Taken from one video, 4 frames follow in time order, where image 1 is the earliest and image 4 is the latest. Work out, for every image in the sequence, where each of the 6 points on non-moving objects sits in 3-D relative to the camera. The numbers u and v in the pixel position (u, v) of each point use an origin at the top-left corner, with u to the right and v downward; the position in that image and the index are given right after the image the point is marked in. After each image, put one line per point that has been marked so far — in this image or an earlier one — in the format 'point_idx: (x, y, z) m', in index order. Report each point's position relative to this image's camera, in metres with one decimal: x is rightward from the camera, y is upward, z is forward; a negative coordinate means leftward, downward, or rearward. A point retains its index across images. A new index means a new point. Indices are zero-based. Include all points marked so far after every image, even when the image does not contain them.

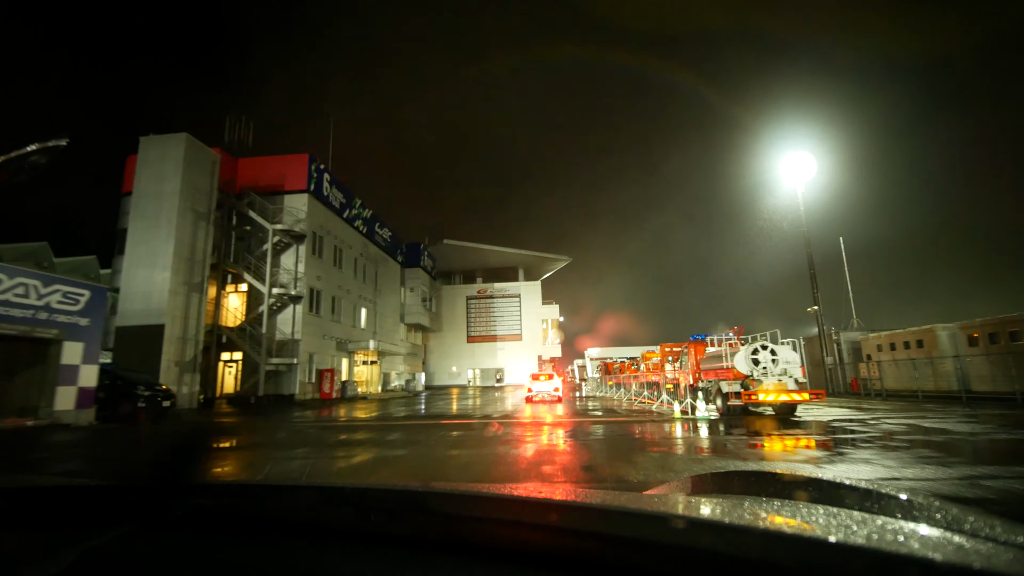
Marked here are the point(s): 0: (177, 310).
0: (-11.7, -0.7, +19.0) m
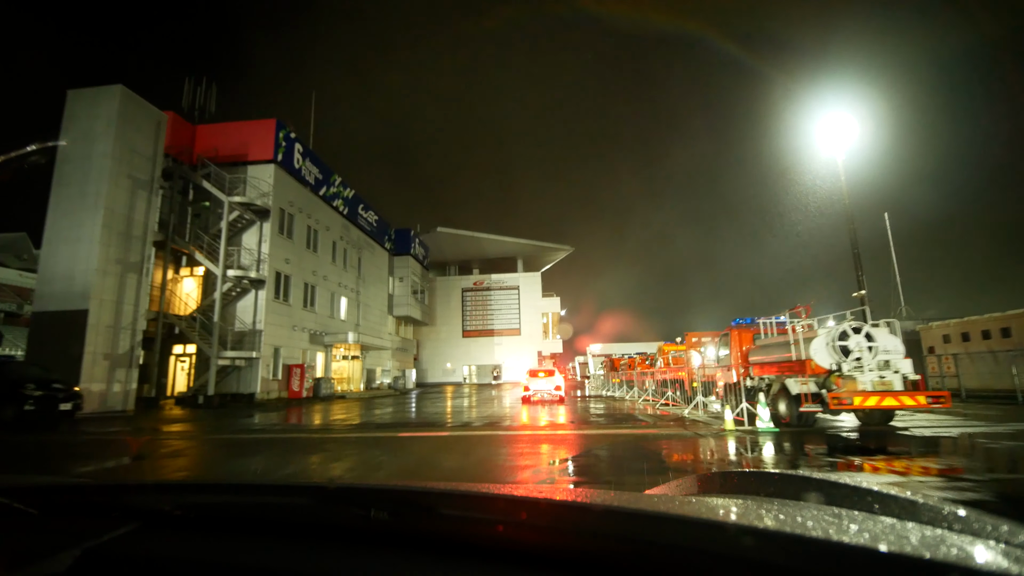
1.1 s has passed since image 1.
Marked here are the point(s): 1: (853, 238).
0: (-11.9, -0.1, +16.0) m
1: (+11.8, +1.7, +18.8) m
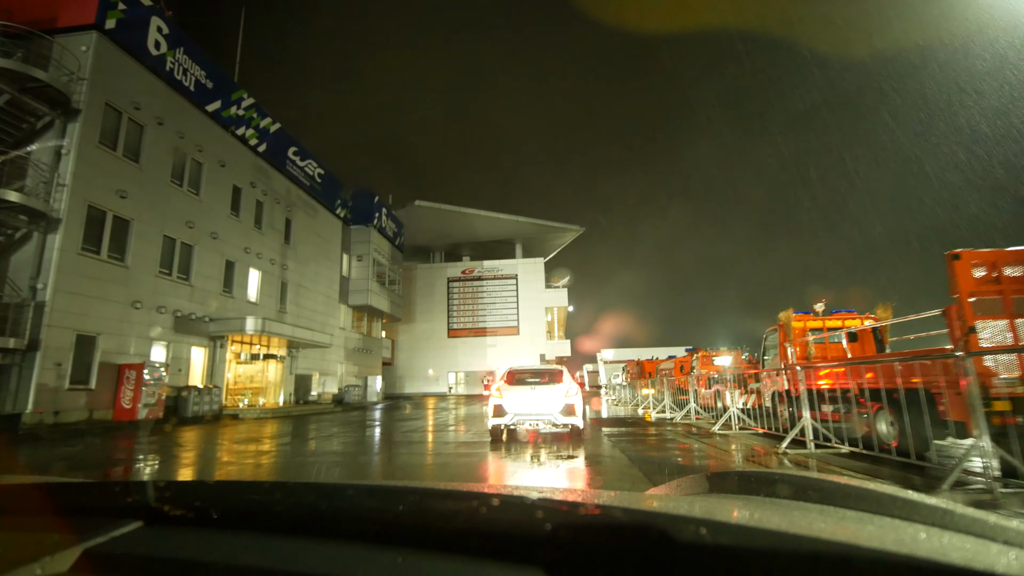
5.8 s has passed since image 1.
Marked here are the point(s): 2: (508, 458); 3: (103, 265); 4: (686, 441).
0: (-12.4, +1.2, +7.5) m
1: (+11.3, +3.0, +10.1) m
2: (-0.1, -2.8, +9.1) m
3: (-9.6, +0.6, +12.8) m
4: (+3.3, -2.8, +10.0) m
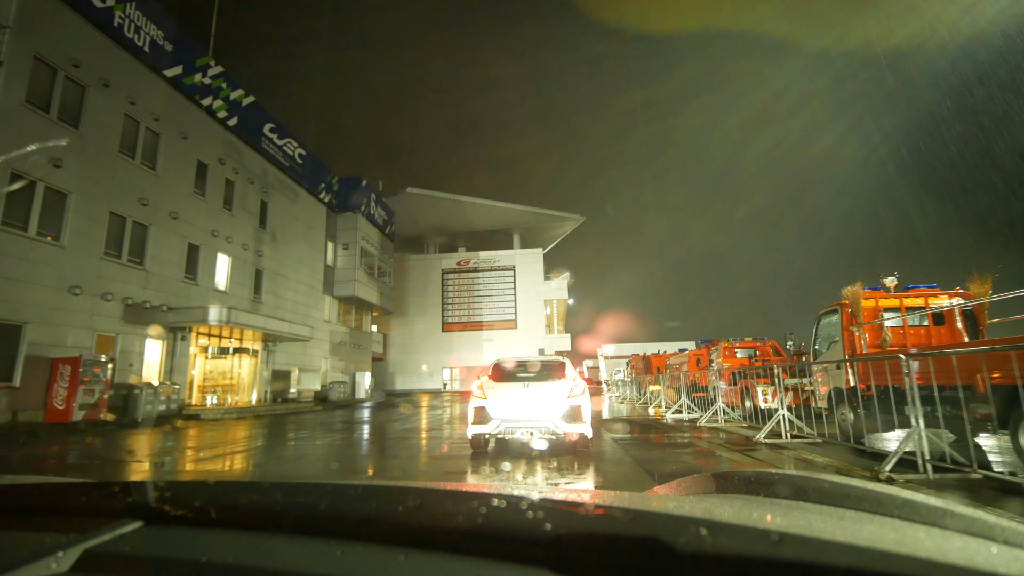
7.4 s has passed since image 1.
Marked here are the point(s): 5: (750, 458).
0: (-12.6, +1.5, +5.8) m
1: (+11.1, +3.4, +8.4) m
2: (-0.2, -2.4, +7.4) m
3: (-9.7, +0.9, +11.0) m
4: (+3.1, -2.4, +8.3) m
5: (+3.2, -2.2, +7.2) m
